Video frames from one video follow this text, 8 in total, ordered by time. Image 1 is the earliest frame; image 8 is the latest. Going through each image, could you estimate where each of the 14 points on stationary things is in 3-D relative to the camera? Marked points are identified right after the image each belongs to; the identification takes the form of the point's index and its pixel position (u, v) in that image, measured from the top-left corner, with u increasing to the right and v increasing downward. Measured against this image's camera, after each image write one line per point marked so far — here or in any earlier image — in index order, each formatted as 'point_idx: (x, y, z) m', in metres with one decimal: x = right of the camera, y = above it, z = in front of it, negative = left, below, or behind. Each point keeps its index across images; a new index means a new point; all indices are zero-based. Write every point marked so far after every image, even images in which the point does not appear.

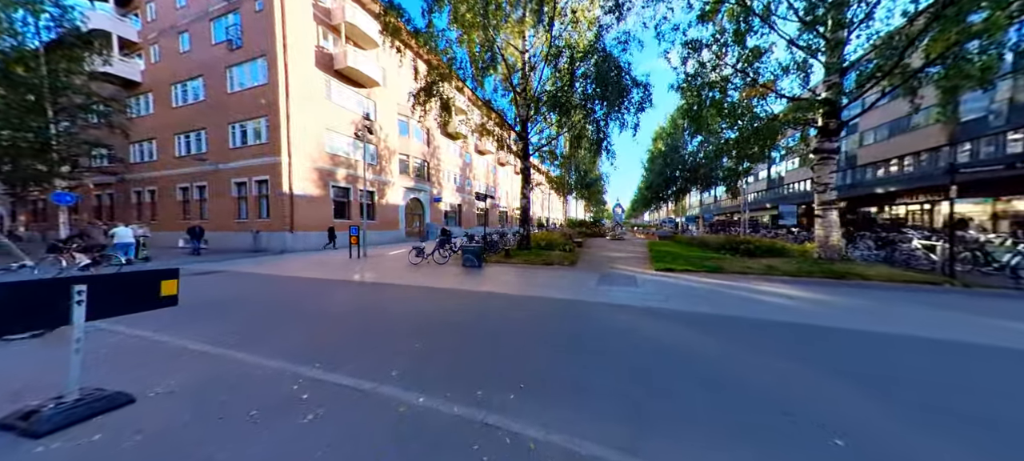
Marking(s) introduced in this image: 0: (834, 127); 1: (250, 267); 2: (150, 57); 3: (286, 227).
0: (+9.7, +3.1, +8.7) m
1: (-10.6, -1.6, +11.6) m
2: (-24.3, +11.6, +19.3) m
3: (-13.0, +0.1, +16.4) m
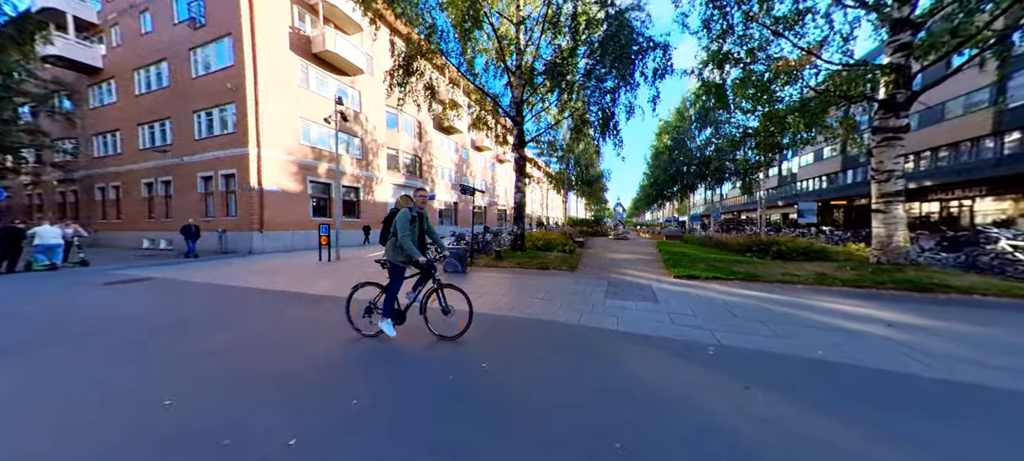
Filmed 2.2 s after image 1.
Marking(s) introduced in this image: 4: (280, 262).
0: (+9.4, +3.1, +6.9) m
1: (-10.9, -1.5, +10.0) m
2: (-24.6, +11.6, +17.6) m
3: (-13.3, +0.2, +14.8) m
4: (-9.4, -1.3, +11.7) m
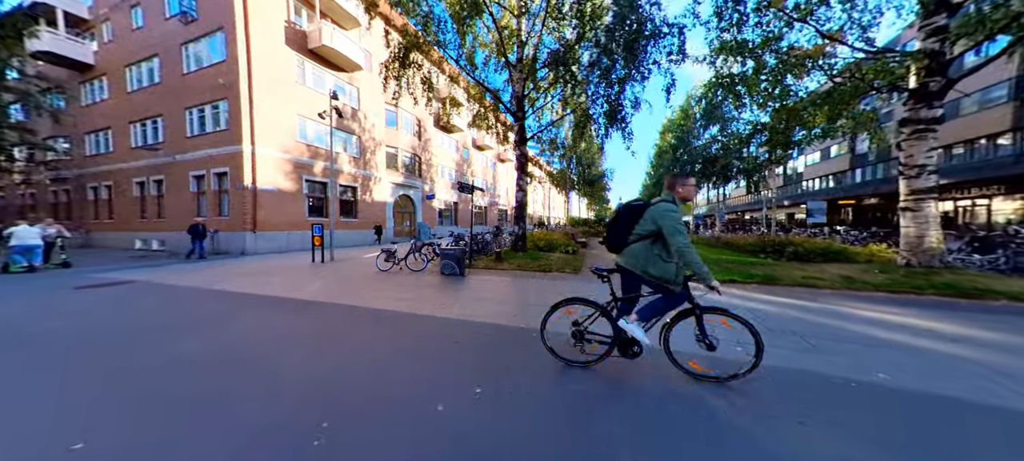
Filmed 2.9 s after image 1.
0: (+9.4, +3.2, +6.4) m
1: (-10.9, -1.5, +9.5) m
2: (-24.6, +11.6, +17.2) m
3: (-13.2, +0.1, +14.3) m
4: (-9.4, -1.4, +11.2) m
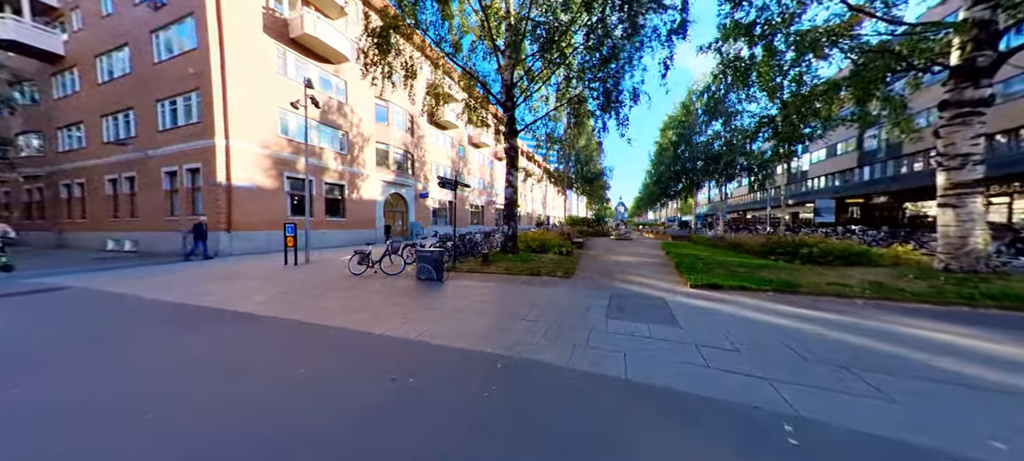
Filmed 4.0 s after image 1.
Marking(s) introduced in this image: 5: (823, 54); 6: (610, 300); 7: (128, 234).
0: (+9.0, +3.2, +5.5) m
1: (-11.3, -1.5, +8.6) m
2: (-25.0, +11.6, +16.3) m
3: (-13.6, +0.2, +13.5) m
4: (-9.8, -1.3, +10.3) m
5: (+9.2, +5.2, +8.6) m
6: (+1.9, -1.4, +5.8) m
7: (-21.1, -0.2, +15.8) m
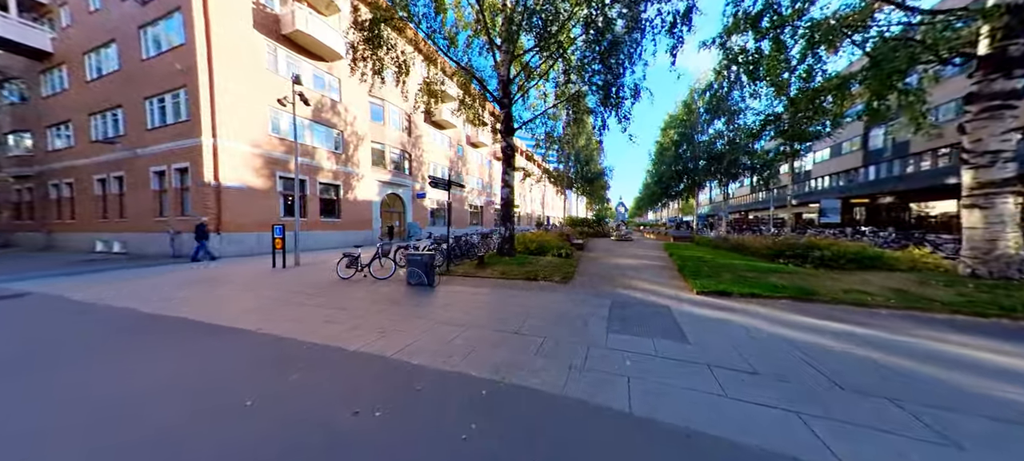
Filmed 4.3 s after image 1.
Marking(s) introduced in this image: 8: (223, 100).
0: (+8.9, +3.1, +5.1) m
1: (-11.4, -1.6, +8.2) m
2: (-25.1, +11.6, +16.0) m
3: (-13.7, +0.1, +13.1) m
4: (-9.9, -1.4, +9.9) m
5: (+9.1, +5.2, +8.2) m
6: (+1.8, -1.5, +5.4) m
7: (-21.2, -0.3, +15.4) m
8: (-13.3, +6.0, +13.3) m
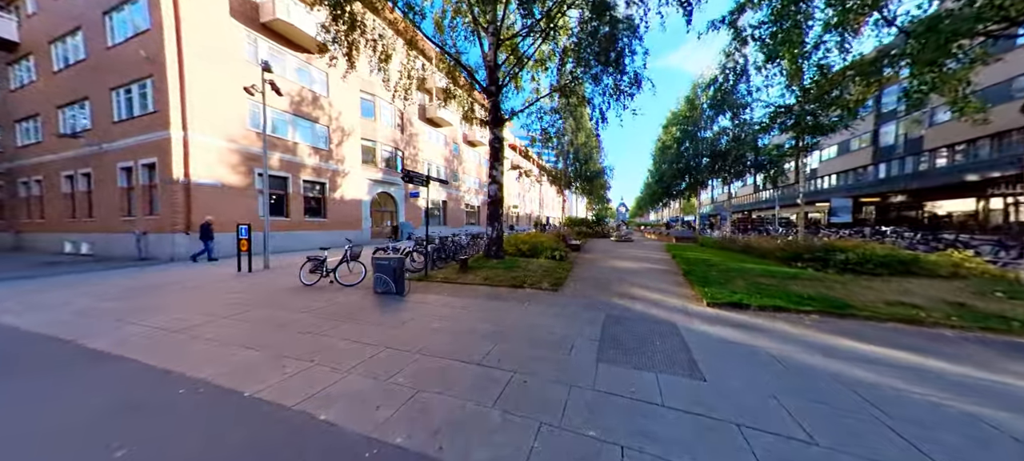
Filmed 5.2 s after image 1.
0: (+8.5, +3.1, +4.1) m
1: (-11.9, -1.6, +7.3) m
2: (-25.5, +11.6, +15.1) m
3: (-14.1, +0.1, +12.2) m
4: (-10.3, -1.4, +9.0) m
5: (+8.7, +5.2, +7.2) m
6: (+1.4, -1.5, +4.4) m
7: (-21.6, -0.3, +14.5) m
8: (-13.7, +6.0, +12.4) m
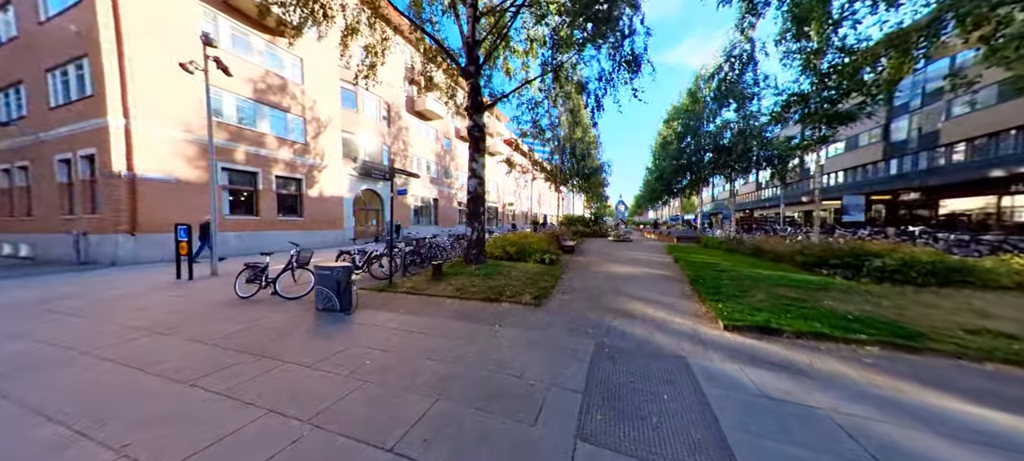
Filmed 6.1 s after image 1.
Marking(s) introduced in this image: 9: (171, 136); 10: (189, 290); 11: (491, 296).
0: (+8.0, +3.0, +3.0) m
1: (-12.4, -1.6, +6.1) m
2: (-26.1, +11.5, +13.8) m
3: (-14.7, +0.1, +10.9) m
4: (-10.9, -1.4, +7.8) m
5: (+8.2, +5.1, +6.0) m
6: (+0.9, -1.5, +3.3) m
7: (-22.1, -0.3, +13.3) m
8: (-14.2, +6.0, +11.1) m
9: (-14.0, +3.8, +11.8) m
10: (-7.9, -1.5, +7.2) m
11: (-0.4, -1.4, +6.3) m
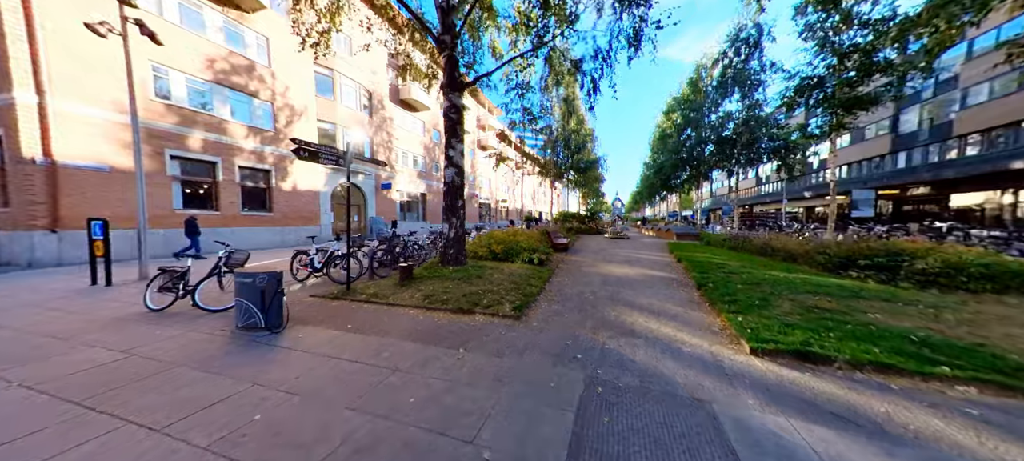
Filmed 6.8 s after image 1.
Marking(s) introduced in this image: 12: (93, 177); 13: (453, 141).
0: (+7.6, +3.1, +2.0) m
1: (-12.8, -1.6, +4.9) m
2: (-26.6, +11.7, +12.3) m
3: (-15.2, +0.2, +9.7) m
4: (-11.3, -1.4, +6.7) m
5: (+7.7, +5.2, +5.0) m
6: (+0.5, -1.5, +2.2) m
7: (-22.6, -0.2, +12.0) m
8: (-14.7, +6.1, +9.8) m
9: (-14.5, +4.0, +10.5) m
10: (-8.3, -1.4, +6.0) m
11: (-0.8, -1.3, +5.2) m
12: (-14.5, +1.8, +10.4) m
13: (-1.5, +2.4, +7.7) m
